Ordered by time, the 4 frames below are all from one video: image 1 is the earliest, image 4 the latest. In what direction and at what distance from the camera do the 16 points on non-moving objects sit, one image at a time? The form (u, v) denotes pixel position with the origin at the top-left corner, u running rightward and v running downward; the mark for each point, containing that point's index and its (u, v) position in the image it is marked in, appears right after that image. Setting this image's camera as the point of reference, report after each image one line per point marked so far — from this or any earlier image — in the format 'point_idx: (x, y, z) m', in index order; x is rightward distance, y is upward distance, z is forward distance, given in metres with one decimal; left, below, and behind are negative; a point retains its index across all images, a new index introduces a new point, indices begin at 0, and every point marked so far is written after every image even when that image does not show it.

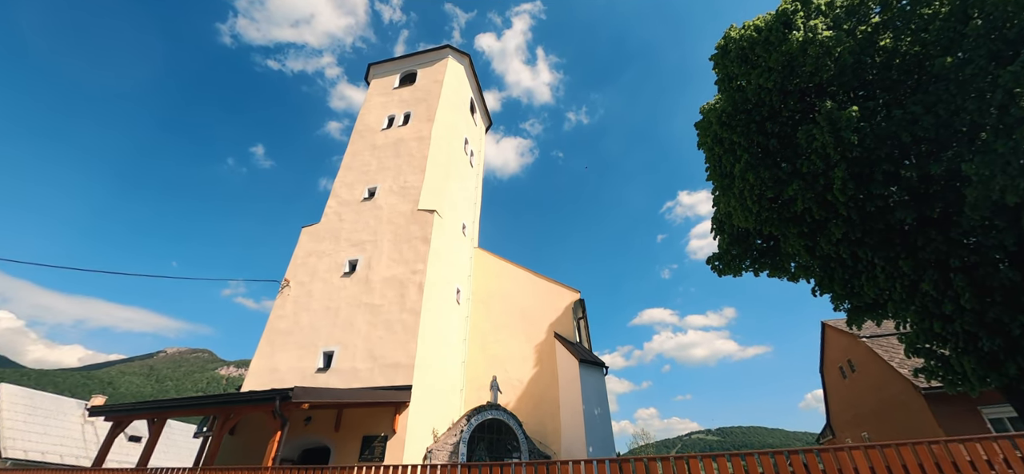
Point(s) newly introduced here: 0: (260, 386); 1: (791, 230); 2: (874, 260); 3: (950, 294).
0: (-6.0, -3.6, +9.6) m
1: (+6.3, +0.1, +8.9) m
2: (+7.1, -0.5, +7.9) m
3: (+7.8, -1.0, +7.1) m
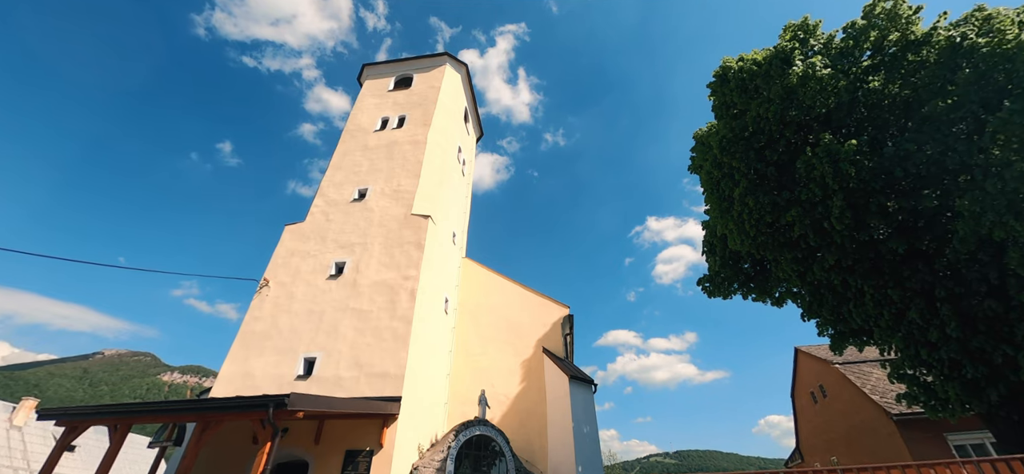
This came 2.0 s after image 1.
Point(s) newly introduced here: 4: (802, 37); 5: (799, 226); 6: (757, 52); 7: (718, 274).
0: (-6.2, -3.4, +8.8) m
1: (+6.3, -0.4, +9.2) m
2: (+7.2, -1.0, +8.2) m
3: (+7.9, -1.6, +7.4) m
4: (+6.9, +4.7, +9.5) m
5: (+6.2, +0.2, +8.6) m
6: (+6.2, +4.7, +10.1) m
7: (+5.9, -1.0, +11.4) m
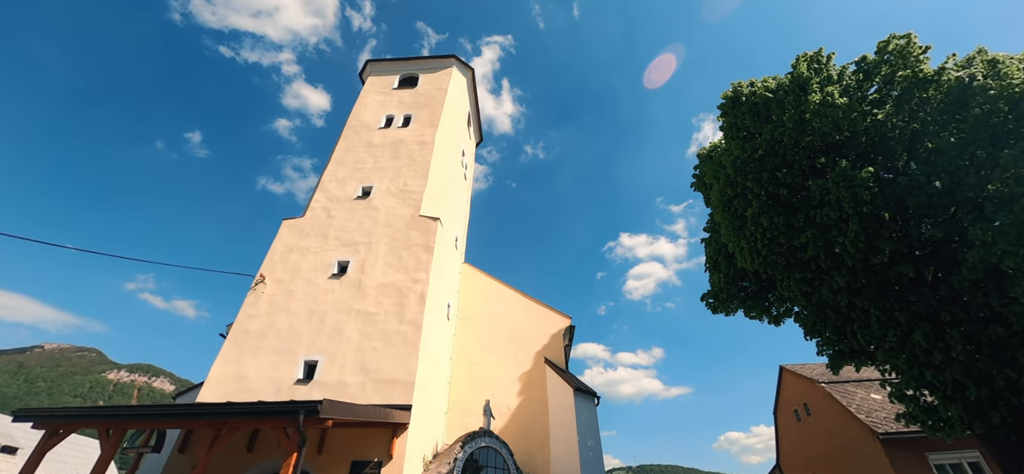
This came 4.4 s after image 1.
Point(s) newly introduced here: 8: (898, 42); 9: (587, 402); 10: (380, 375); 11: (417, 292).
0: (-5.9, -3.3, +8.2) m
1: (+6.6, -0.9, +9.4) m
2: (+7.6, -1.5, +8.4) m
3: (+8.3, -2.1, +7.7) m
4: (+7.5, +4.2, +9.9) m
5: (+6.6, -0.2, +8.8) m
6: (+6.8, +4.2, +10.5) m
7: (+6.1, -1.5, +11.6) m
8: (+8.6, +4.3, +8.9) m
9: (+2.1, -4.7, +11.5) m
10: (-2.7, -2.8, +8.2) m
11: (-2.2, -1.3, +9.4) m
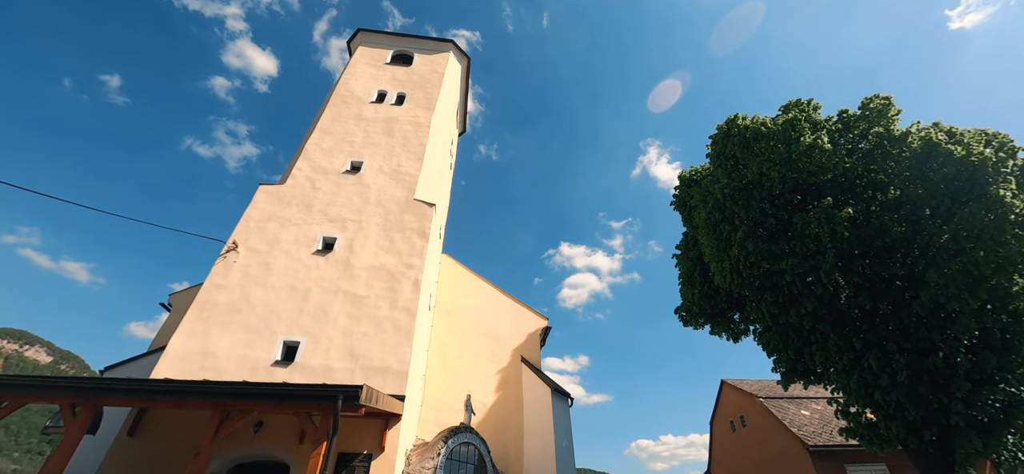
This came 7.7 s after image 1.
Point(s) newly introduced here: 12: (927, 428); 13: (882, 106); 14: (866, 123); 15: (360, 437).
0: (-6.0, -2.5, +7.2) m
1: (+6.5, -1.5, +10.2) m
2: (+7.5, -2.2, +9.3) m
3: (+8.2, -2.9, +8.7) m
4: (+7.9, +3.4, +10.8) m
5: (+6.6, -0.8, +9.6) m
6: (+7.0, +3.5, +11.3) m
7: (+5.6, -2.1, +12.3) m
8: (+9.1, +3.5, +10.0) m
9: (+1.3, -4.8, +11.6) m
10: (-2.8, -2.4, +7.7) m
11: (-2.3, -0.9, +8.9) m
12: (+8.6, -4.0, +8.3) m
13: (+9.1, +3.3, +9.9) m
14: (+8.9, +2.9, +10.1) m
15: (-2.6, -3.4, +6.8) m
